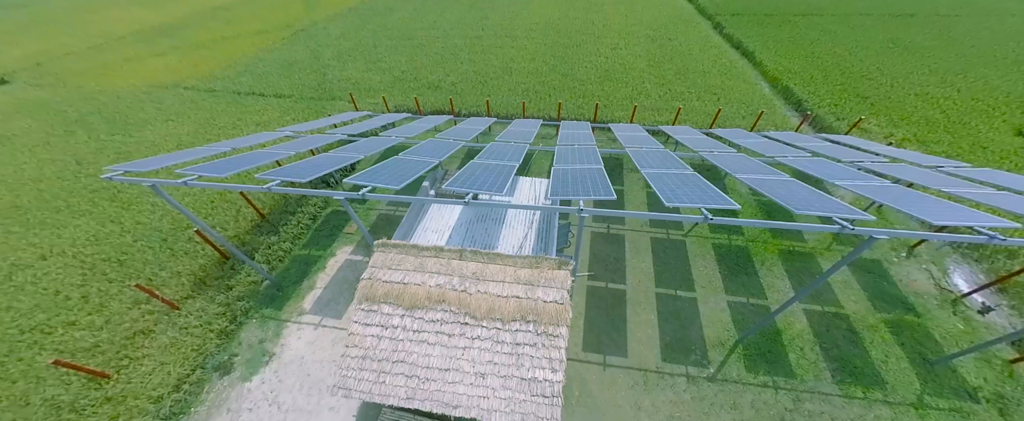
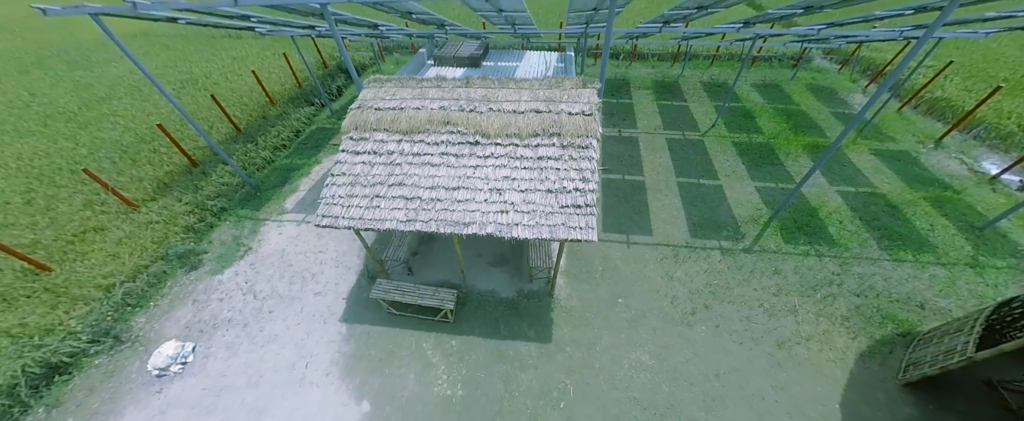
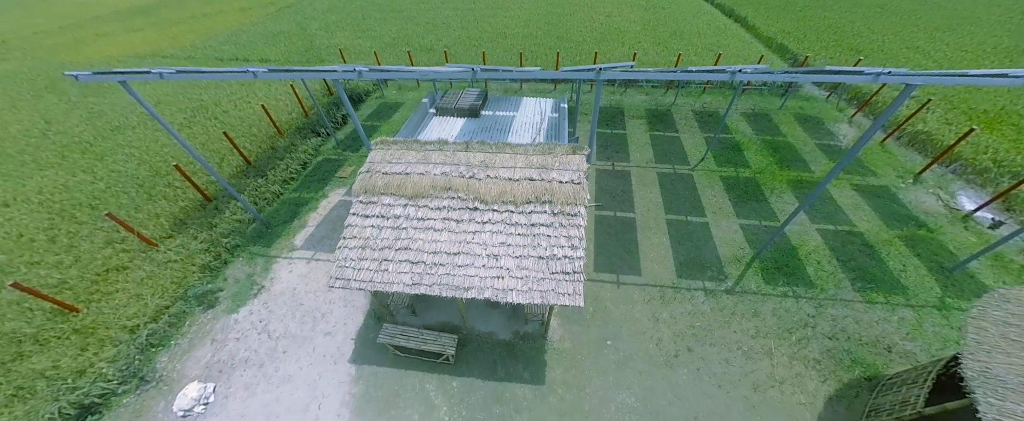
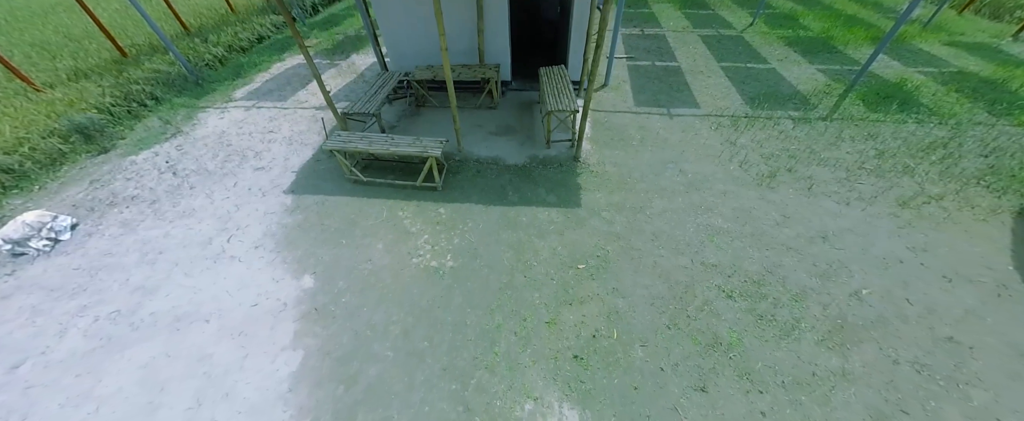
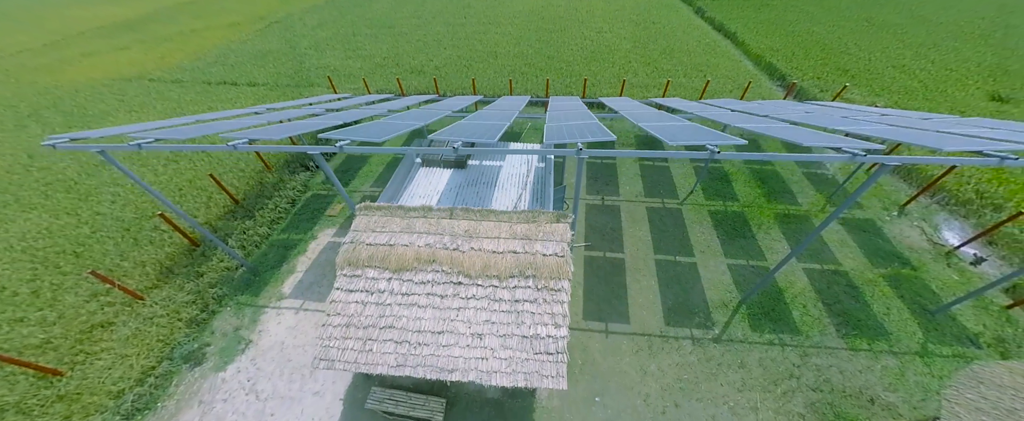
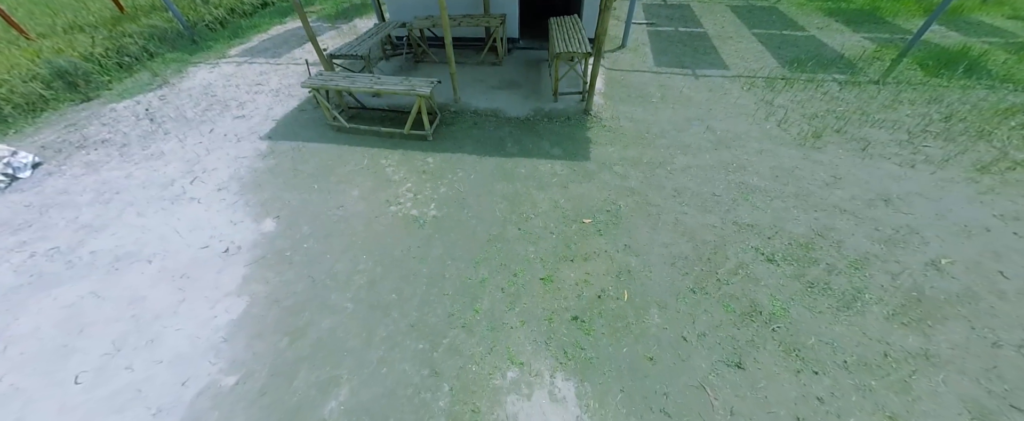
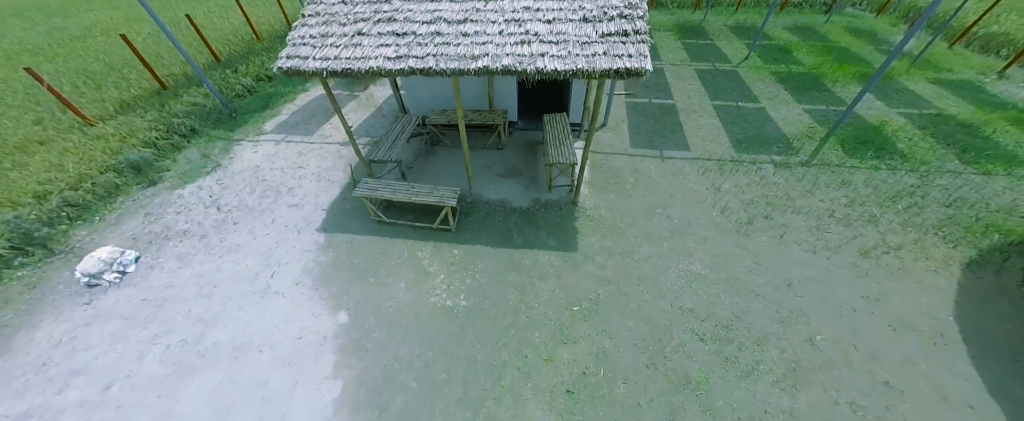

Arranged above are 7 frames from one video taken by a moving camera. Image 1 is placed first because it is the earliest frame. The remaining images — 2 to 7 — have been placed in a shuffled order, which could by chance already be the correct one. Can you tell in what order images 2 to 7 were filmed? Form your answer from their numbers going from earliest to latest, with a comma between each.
5, 3, 2, 7, 4, 6
